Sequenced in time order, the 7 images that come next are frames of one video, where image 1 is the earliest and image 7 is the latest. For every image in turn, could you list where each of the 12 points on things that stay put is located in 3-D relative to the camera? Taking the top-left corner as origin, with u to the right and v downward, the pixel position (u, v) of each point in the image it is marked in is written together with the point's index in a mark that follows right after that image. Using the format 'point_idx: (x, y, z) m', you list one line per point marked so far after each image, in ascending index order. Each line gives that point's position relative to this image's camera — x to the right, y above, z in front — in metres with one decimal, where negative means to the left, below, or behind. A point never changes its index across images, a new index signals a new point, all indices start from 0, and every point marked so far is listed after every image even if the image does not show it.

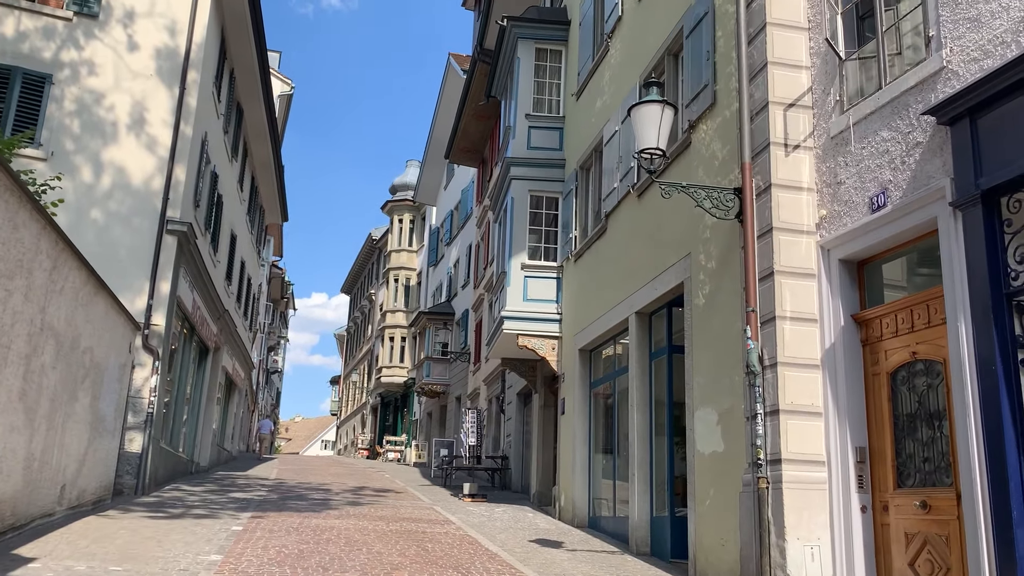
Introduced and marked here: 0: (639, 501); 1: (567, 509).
0: (+1.5, -2.6, +10.4) m
1: (+0.8, -3.4, +13.3) m
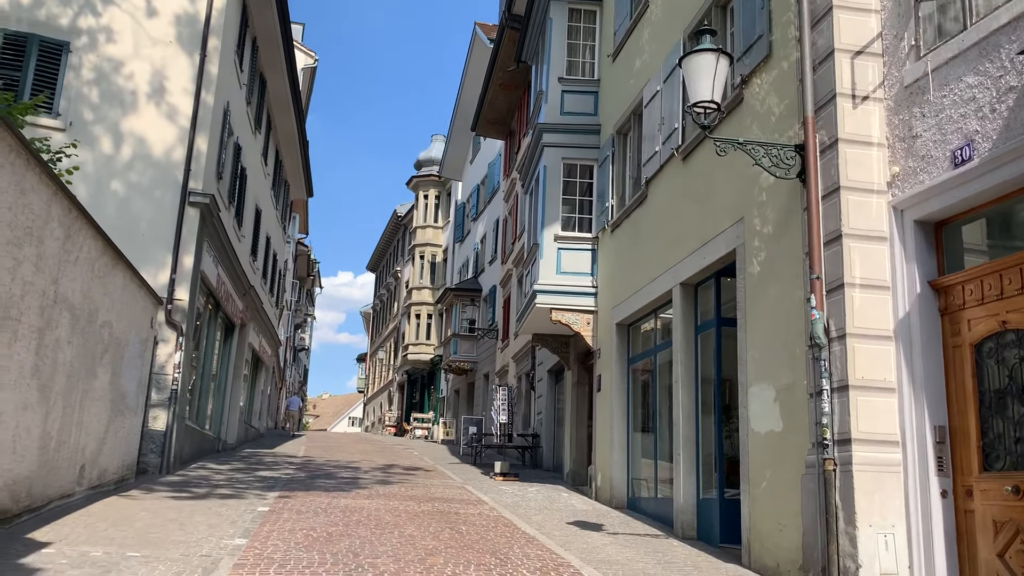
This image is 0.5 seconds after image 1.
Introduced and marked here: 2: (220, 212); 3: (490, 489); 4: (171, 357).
0: (+2.0, -2.2, +9.8) m
1: (+1.4, -3.0, +12.8) m
2: (-5.6, +1.5, +16.6) m
3: (-0.4, -3.2, +13.9) m
4: (-5.6, -1.1, +14.2) m
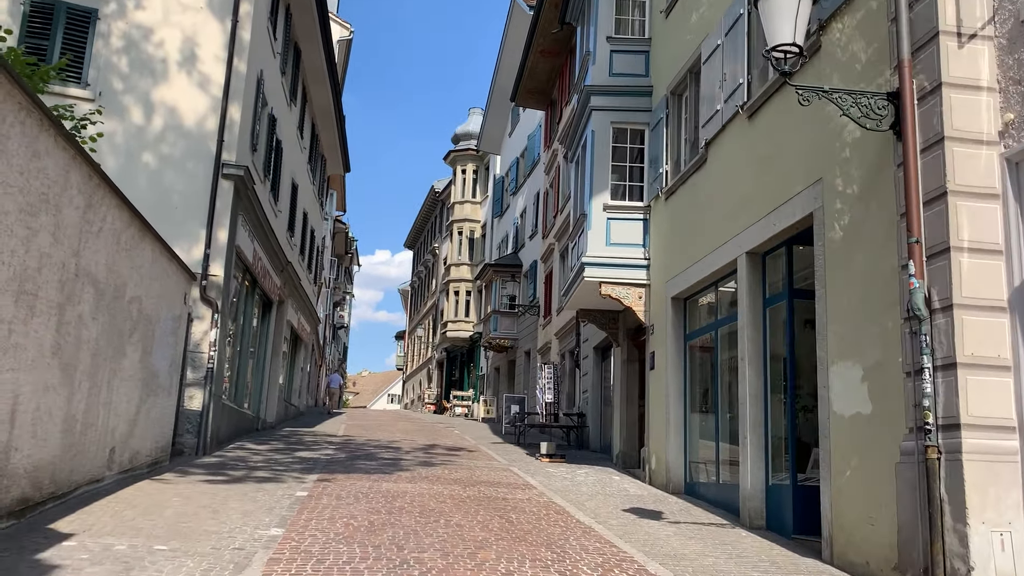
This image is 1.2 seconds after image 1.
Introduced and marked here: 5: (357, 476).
0: (+2.5, -1.9, +9.1) m
1: (+2.1, -2.6, +12.1) m
2: (-4.8, +2.0, +16.1) m
3: (+0.4, -2.8, +13.2) m
4: (-4.9, -0.7, +13.7) m
5: (-2.0, -2.5, +11.4) m
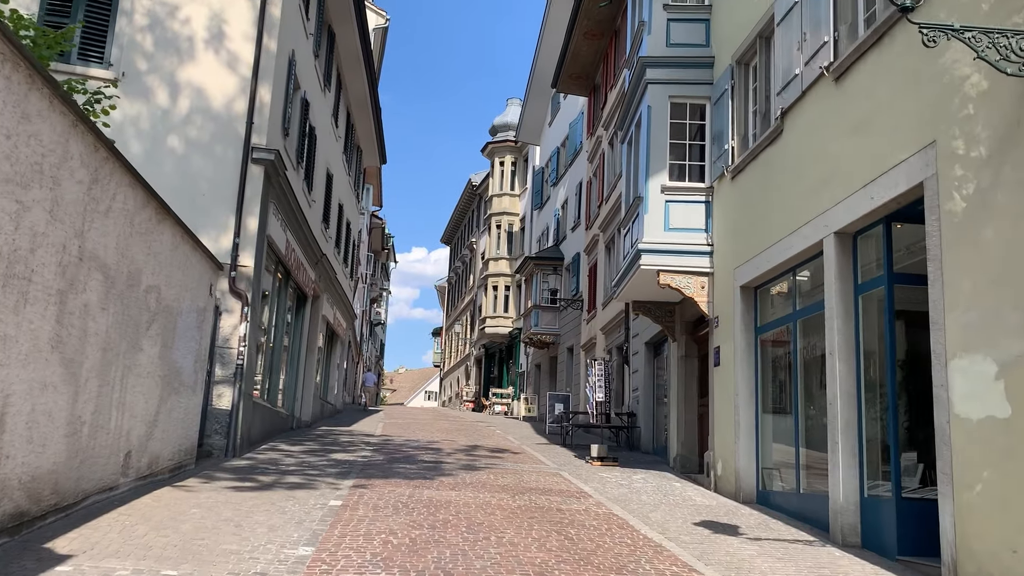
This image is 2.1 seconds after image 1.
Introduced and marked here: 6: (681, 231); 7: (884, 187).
0: (+3.1, -1.7, +8.0) m
1: (+2.7, -2.4, +11.0) m
2: (-4.0, +2.1, +15.3) m
3: (+1.1, -2.7, +12.2) m
4: (-4.1, -0.6, +12.9) m
5: (-1.4, -2.4, +10.5) m
6: (+2.4, +0.8, +12.1) m
7: (+3.2, +0.9, +7.4) m
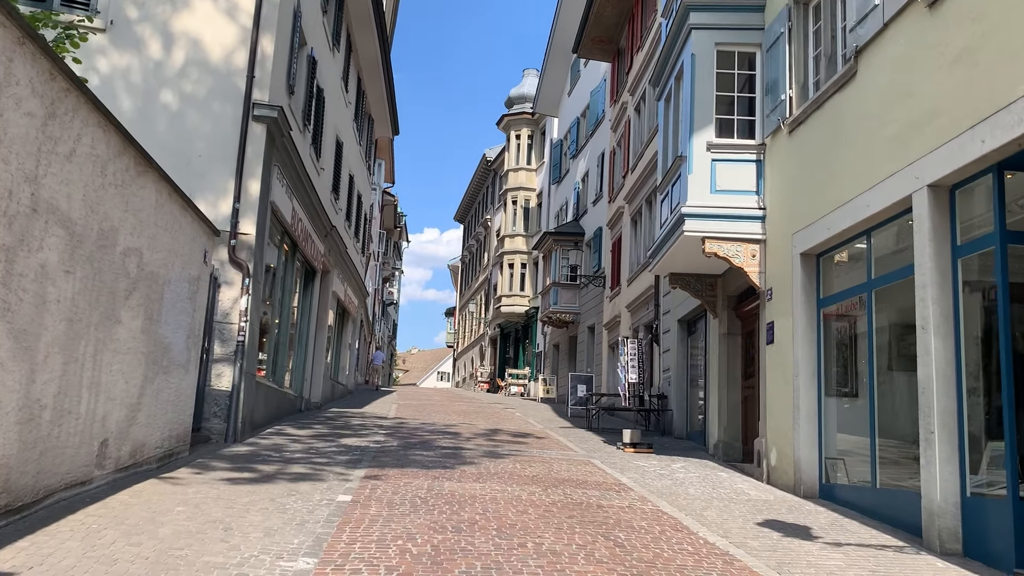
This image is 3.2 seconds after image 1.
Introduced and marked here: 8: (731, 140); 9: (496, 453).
0: (+3.4, -1.4, +6.8) m
1: (+3.1, -2.1, +9.8) m
2: (-3.6, +2.6, +14.1) m
3: (+1.4, -2.3, +11.0) m
4: (-3.8, -0.2, +11.8) m
5: (-1.1, -2.0, +9.4) m
6: (+2.7, +1.2, +10.8) m
7: (+3.5, +1.2, +6.2) m
8: (+2.8, +1.9, +11.0) m
9: (-0.2, -2.2, +11.6) m
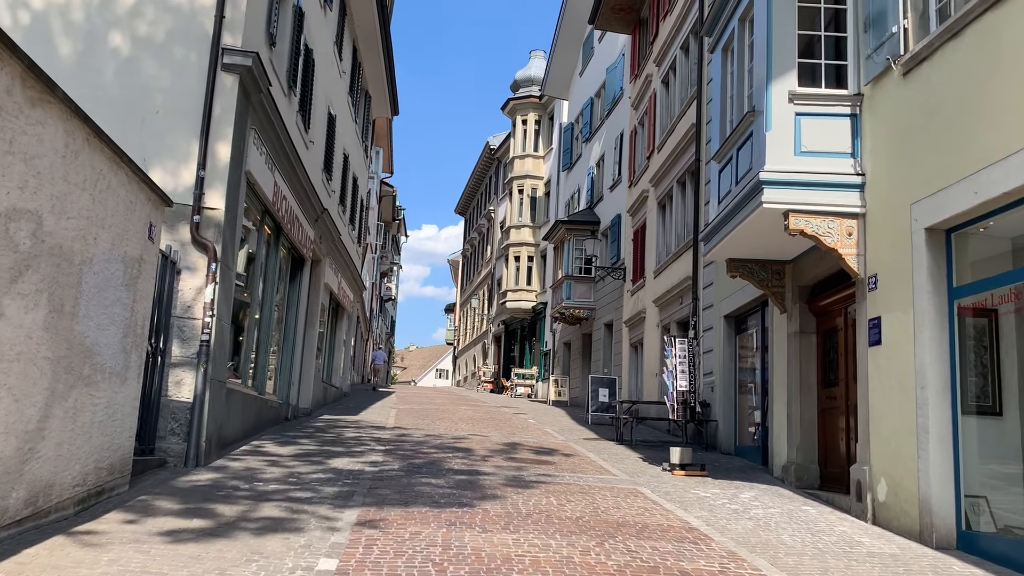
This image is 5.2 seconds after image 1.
0: (+3.7, -1.3, +4.5) m
1: (+3.4, -1.9, +7.5) m
2: (-3.3, +2.7, +11.8) m
3: (+1.8, -2.1, +8.8) m
4: (-3.4, -0.1, +9.5) m
5: (-0.8, -1.9, +7.1) m
6: (+3.1, +1.3, +8.6) m
7: (+3.8, +1.3, +4.0) m
8: (+3.1, +2.0, +8.8) m
9: (+0.1, -2.1, +9.4) m
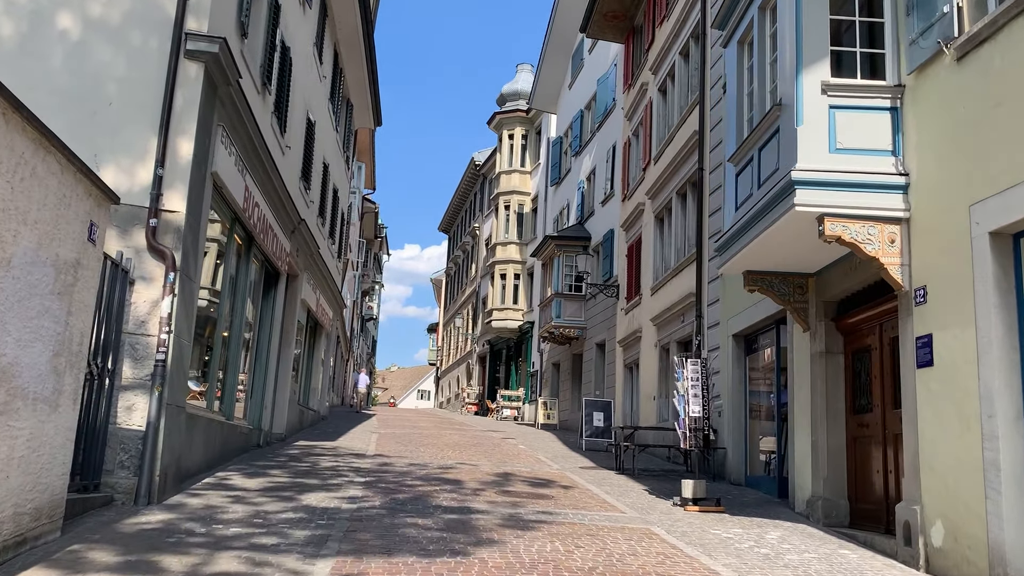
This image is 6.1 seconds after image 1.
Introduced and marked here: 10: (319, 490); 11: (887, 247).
0: (+3.8, -1.4, +3.5) m
1: (+3.4, -2.0, +6.5) m
2: (-3.3, +2.5, +10.8) m
3: (+1.7, -2.3, +7.7) m
4: (-3.5, -0.2, +8.4) m
5: (-0.7, -1.9, +6.0) m
6: (+3.0, +1.2, +7.7) m
7: (+3.9, +1.3, +3.0) m
8: (+3.1, +1.9, +7.8) m
9: (+0.1, -2.2, +8.3) m
10: (-2.2, -2.2, +9.5) m
11: (+3.3, +0.4, +7.6) m
